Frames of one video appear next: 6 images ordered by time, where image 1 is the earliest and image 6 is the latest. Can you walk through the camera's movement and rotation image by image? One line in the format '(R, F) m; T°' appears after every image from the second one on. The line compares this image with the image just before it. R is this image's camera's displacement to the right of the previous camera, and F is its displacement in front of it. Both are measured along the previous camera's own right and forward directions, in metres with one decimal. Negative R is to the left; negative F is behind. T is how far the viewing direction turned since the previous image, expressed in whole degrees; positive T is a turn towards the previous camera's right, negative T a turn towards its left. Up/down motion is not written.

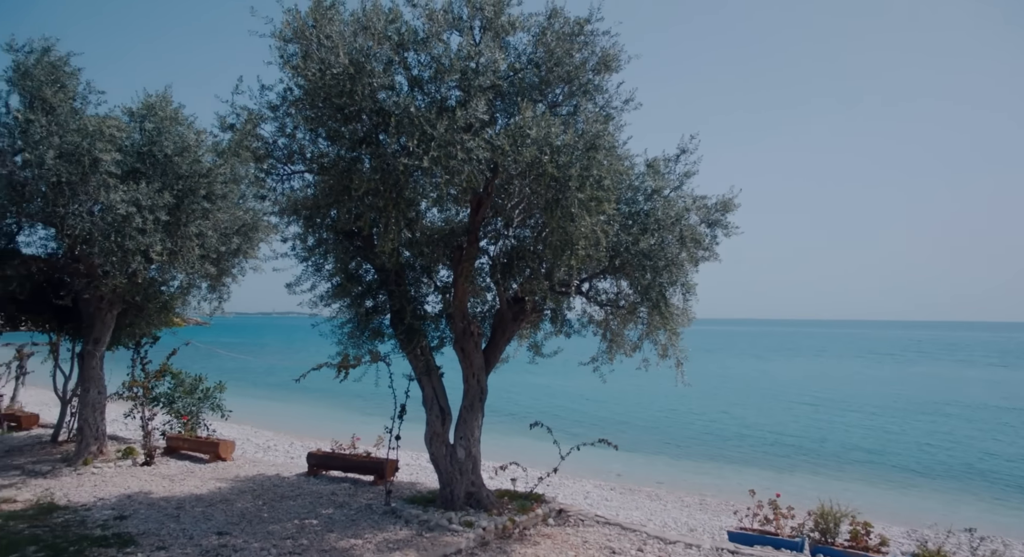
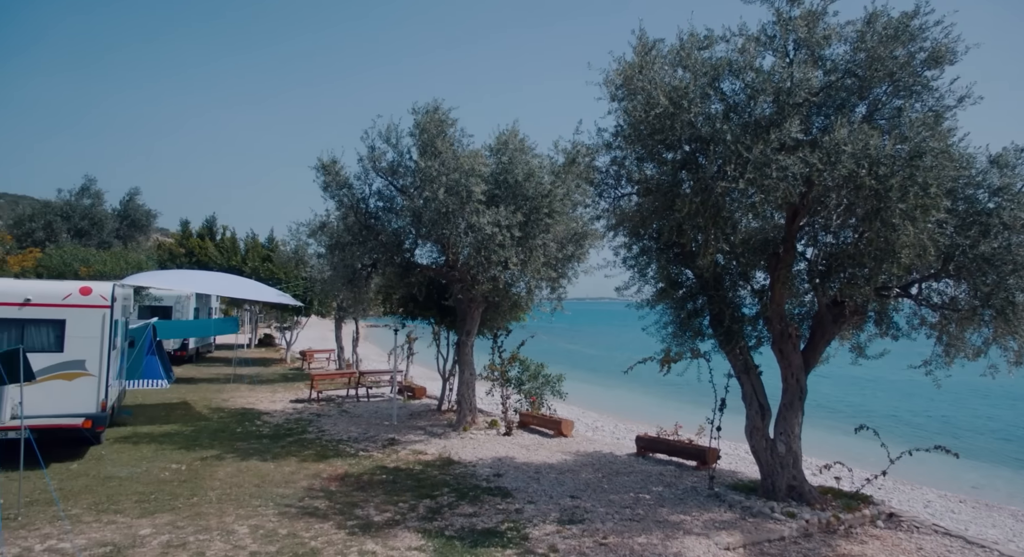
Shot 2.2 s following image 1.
(+0.1, -1.0) m; -26°
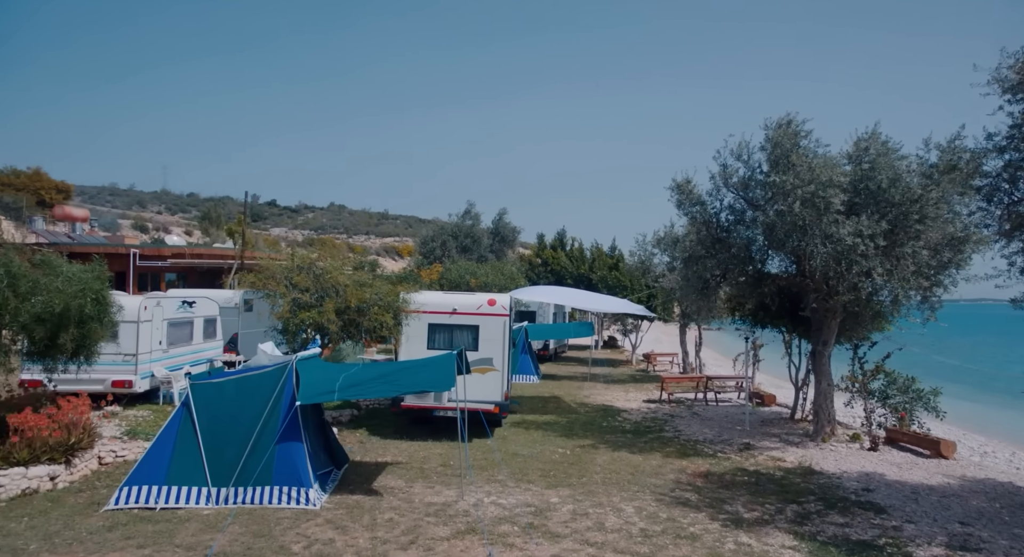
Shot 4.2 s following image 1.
(-0.2, -1.0) m; -27°
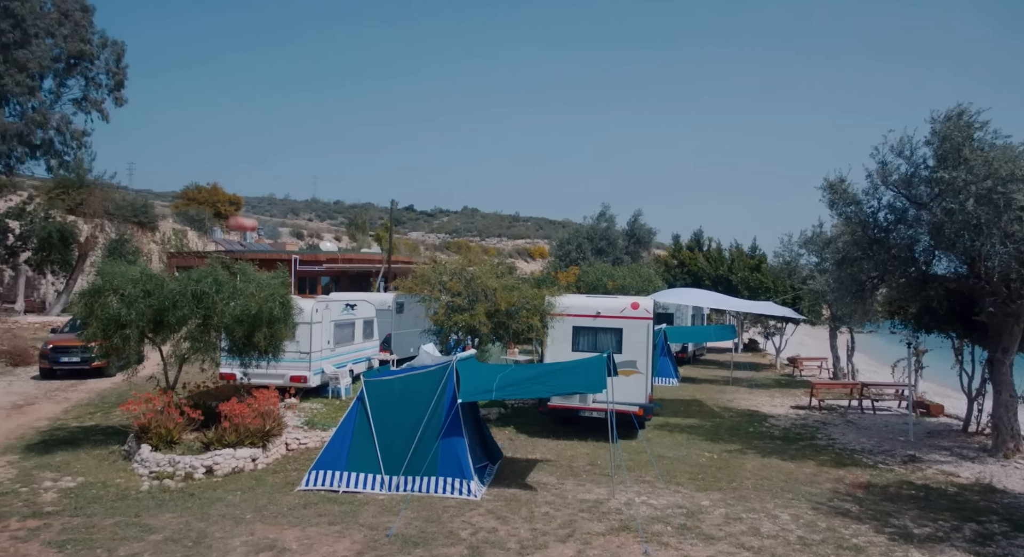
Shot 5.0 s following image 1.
(-0.3, -0.4) m; -11°
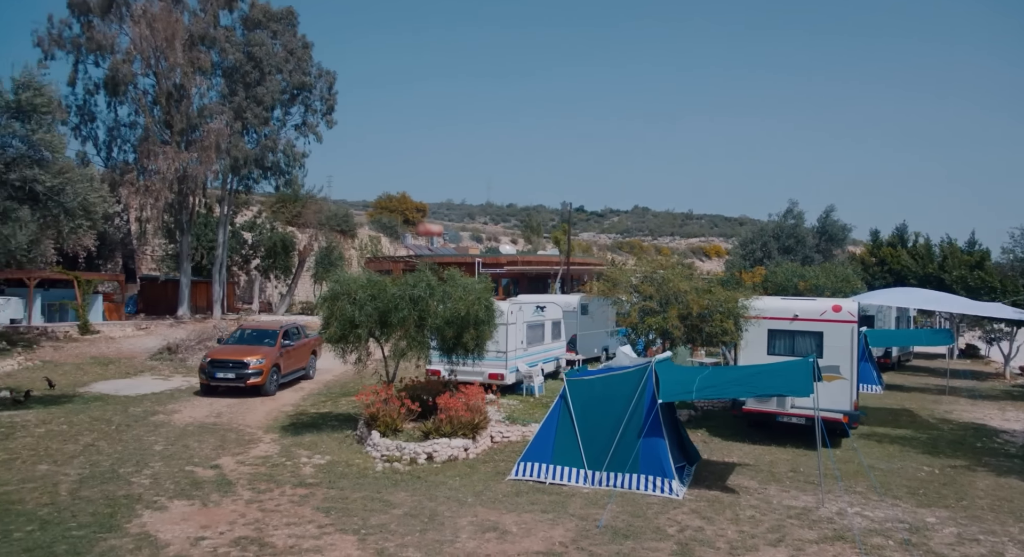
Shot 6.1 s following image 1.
(-0.4, -0.5) m; -14°
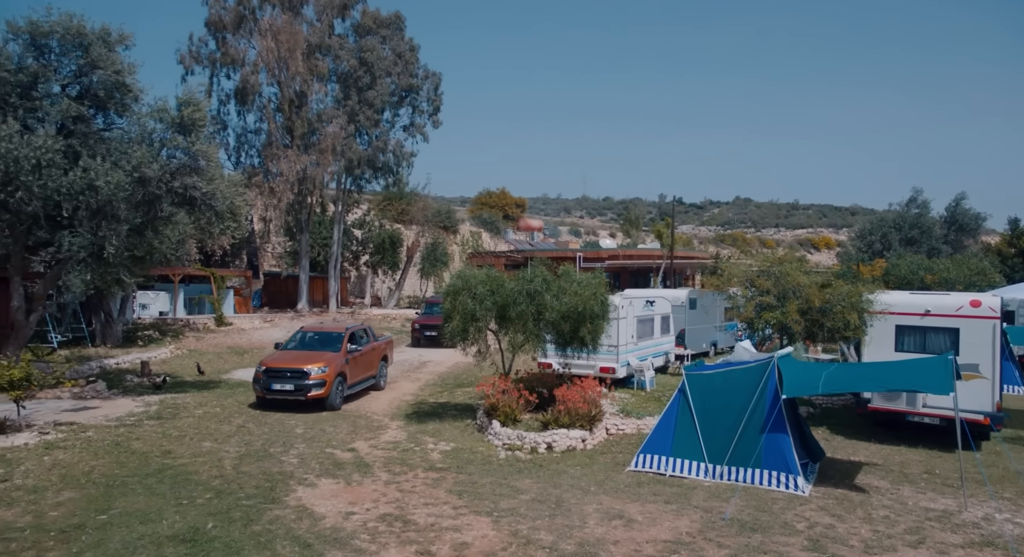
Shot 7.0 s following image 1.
(-0.4, -0.3) m; -8°
